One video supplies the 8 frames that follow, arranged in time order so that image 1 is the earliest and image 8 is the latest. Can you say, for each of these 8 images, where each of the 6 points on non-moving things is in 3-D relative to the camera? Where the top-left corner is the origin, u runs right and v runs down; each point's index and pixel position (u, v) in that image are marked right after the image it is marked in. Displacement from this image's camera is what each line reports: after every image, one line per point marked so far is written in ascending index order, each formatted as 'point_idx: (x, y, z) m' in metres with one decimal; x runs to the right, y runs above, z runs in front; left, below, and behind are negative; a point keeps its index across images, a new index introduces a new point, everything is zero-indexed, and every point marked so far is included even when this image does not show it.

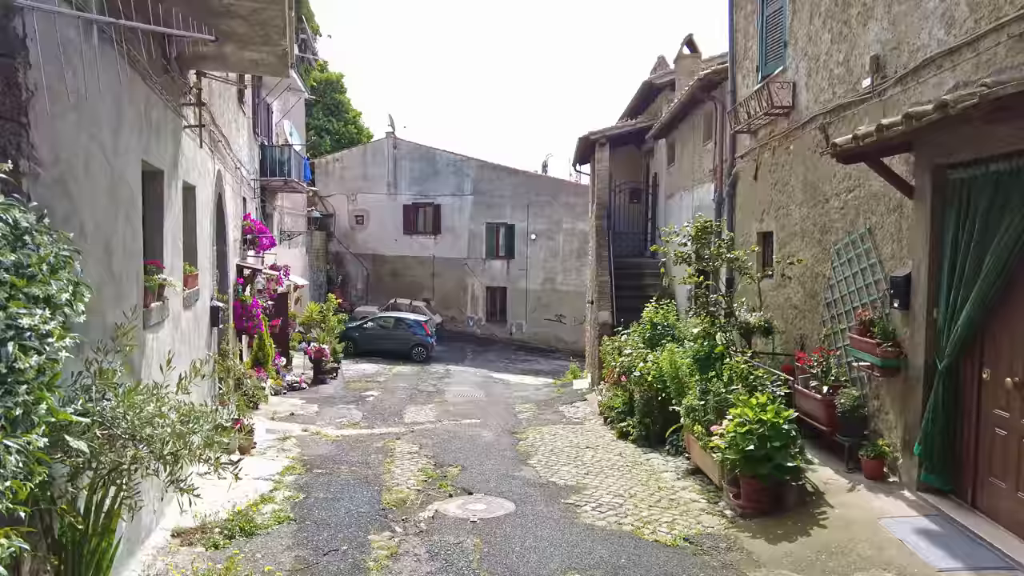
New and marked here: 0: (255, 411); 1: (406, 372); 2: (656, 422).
0: (-3.8, -1.9, +9.5) m
1: (-2.8, -2.3, +17.5) m
2: (+1.8, -1.7, +8.0) m
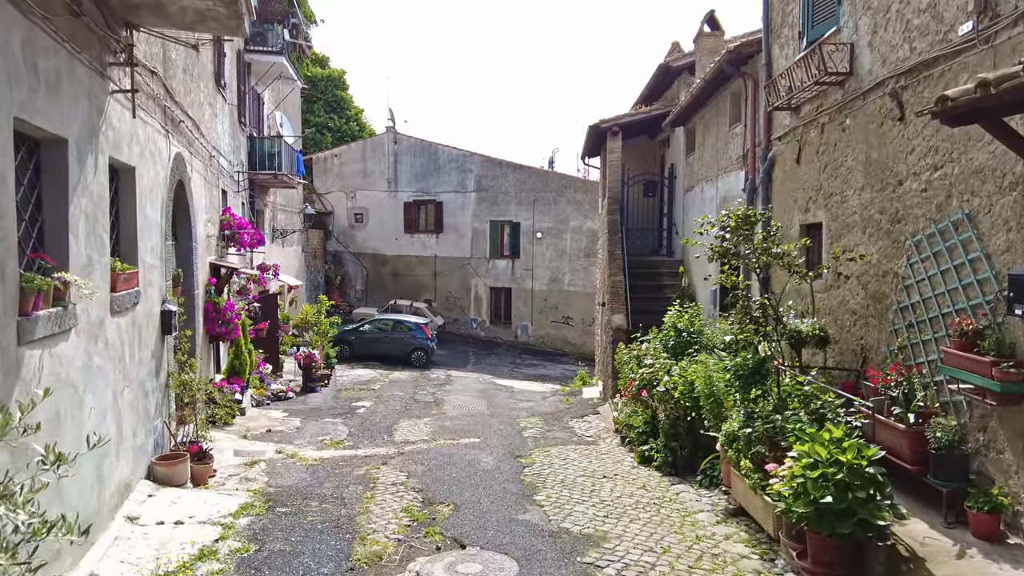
0: (-3.7, -1.9, +8.4) m
1: (-2.7, -2.3, +16.4) m
2: (+1.8, -1.7, +6.9) m
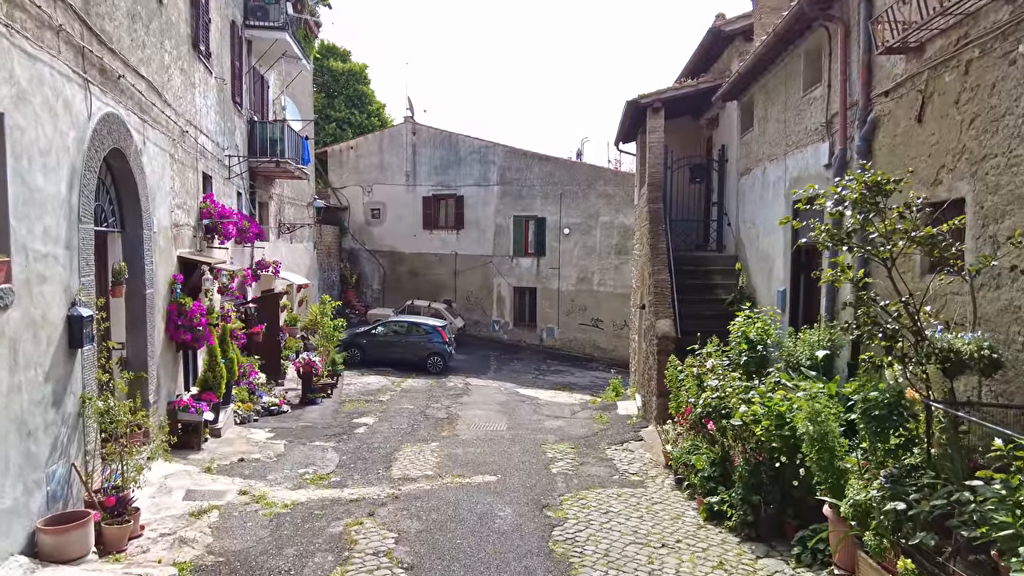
0: (-3.5, -1.9, +6.8) m
1: (-2.2, -2.3, +14.8) m
2: (+2.0, -1.7, +5.1) m
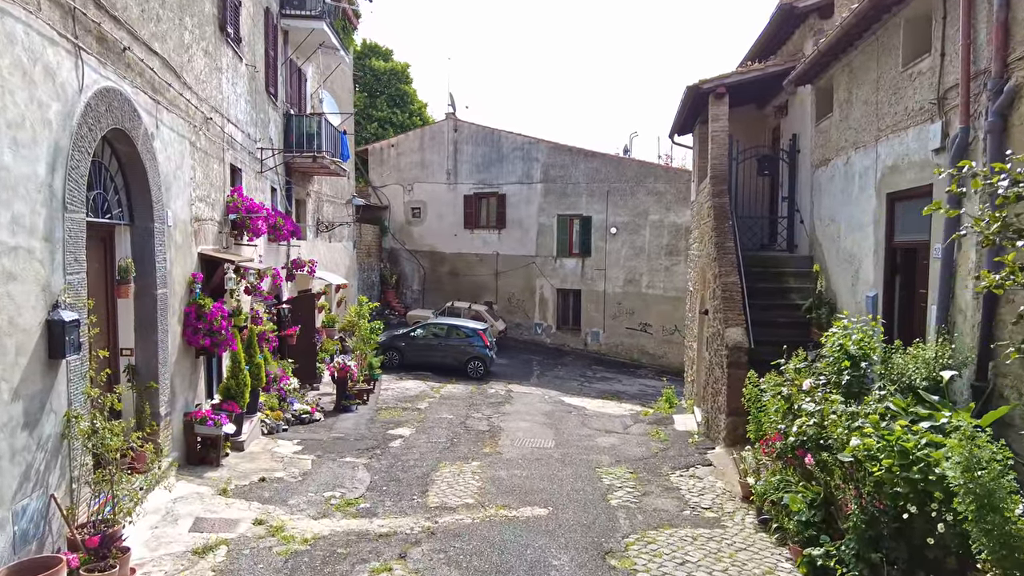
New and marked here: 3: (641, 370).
0: (-3.0, -1.9, +6.1) m
1: (-1.2, -2.3, +13.9) m
2: (+2.4, -1.7, +4.0) m
3: (+4.0, -2.5, +20.0) m
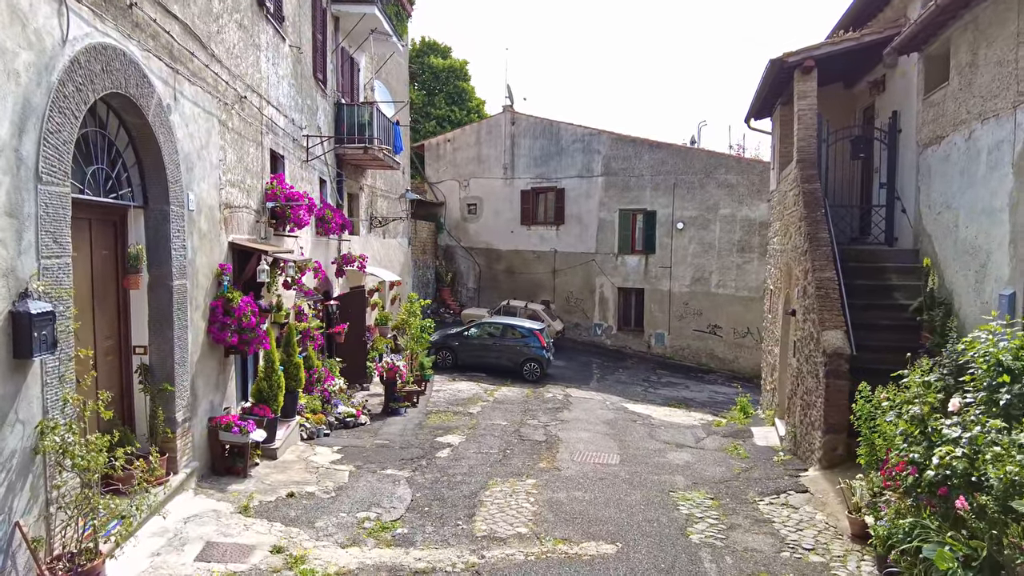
0: (-2.5, -1.8, +5.4) m
1: (0.0, -2.2, +13.1) m
2: (+2.7, -1.7, +2.9) m
3: (+5.7, -2.5, +18.6) m
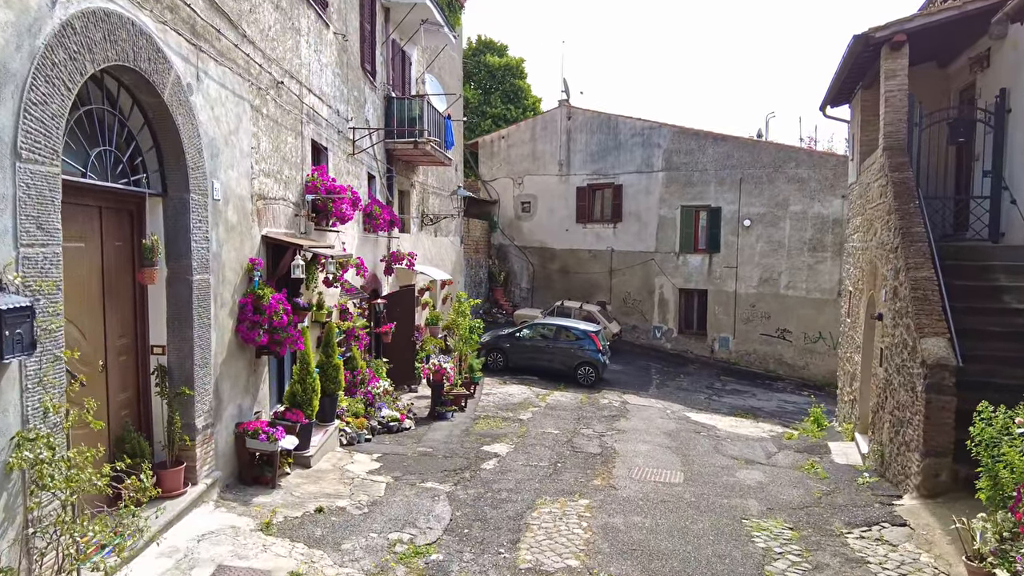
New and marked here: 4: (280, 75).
0: (-2.1, -1.7, +5.0) m
1: (+1.0, -2.2, +12.4) m
2: (+2.8, -1.7, +2.0) m
3: (+7.2, -2.5, +17.4) m
4: (-2.5, +2.3, +7.0) m
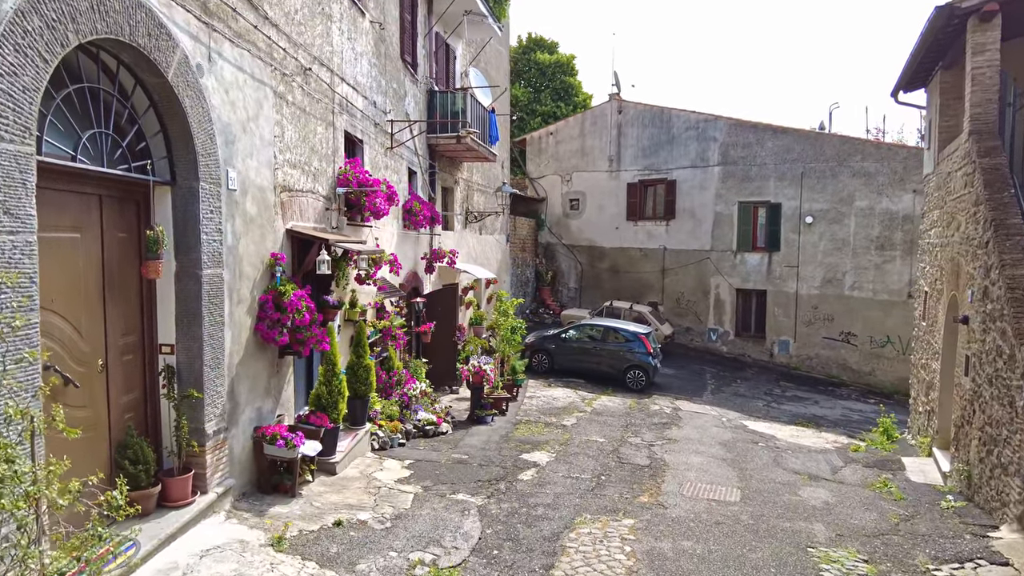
0: (-1.9, -1.7, +4.6) m
1: (+1.8, -2.2, +11.8) m
2: (+2.8, -1.6, +1.3) m
3: (+8.3, -2.5, +16.3) m
4: (-2.1, +2.3, +6.7) m
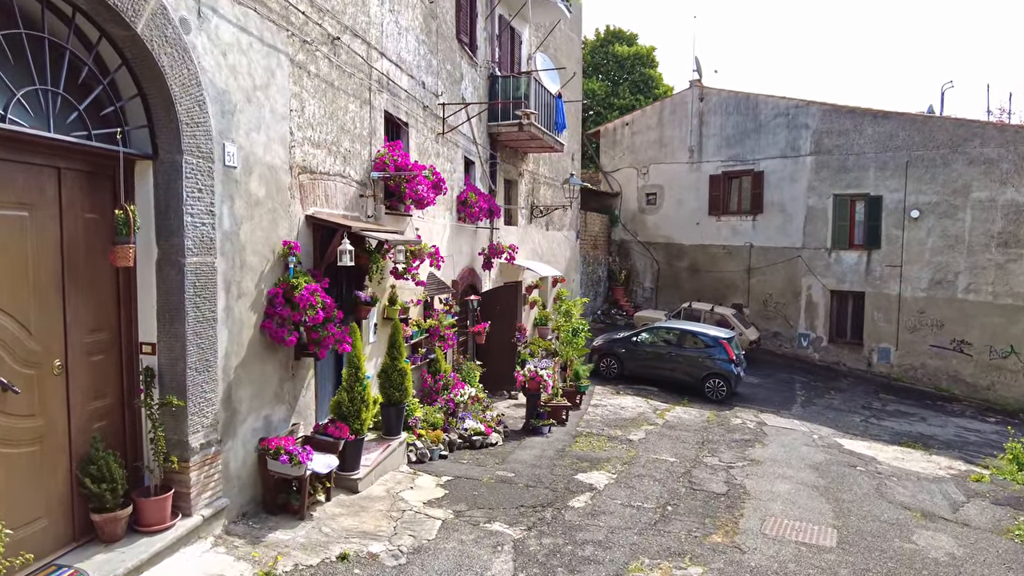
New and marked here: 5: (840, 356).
0: (-1.7, -1.7, +4.0) m
1: (+2.8, -2.2, +10.6) m
2: (+2.6, -1.6, 0.0) m
3: (+9.9, -2.6, +14.3) m
4: (-1.6, +2.4, +6.0) m
5: (+8.5, -1.8, +16.8) m
